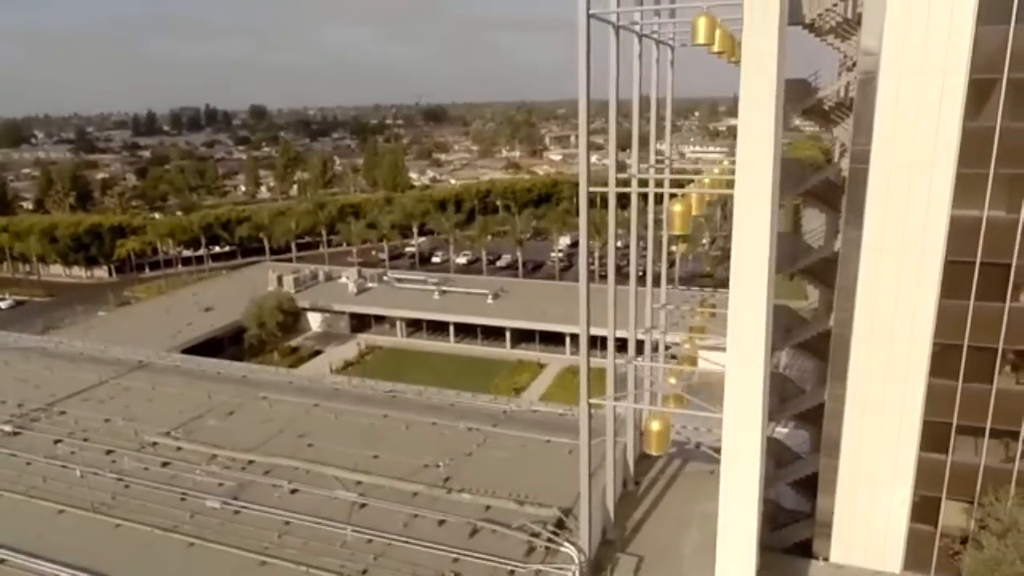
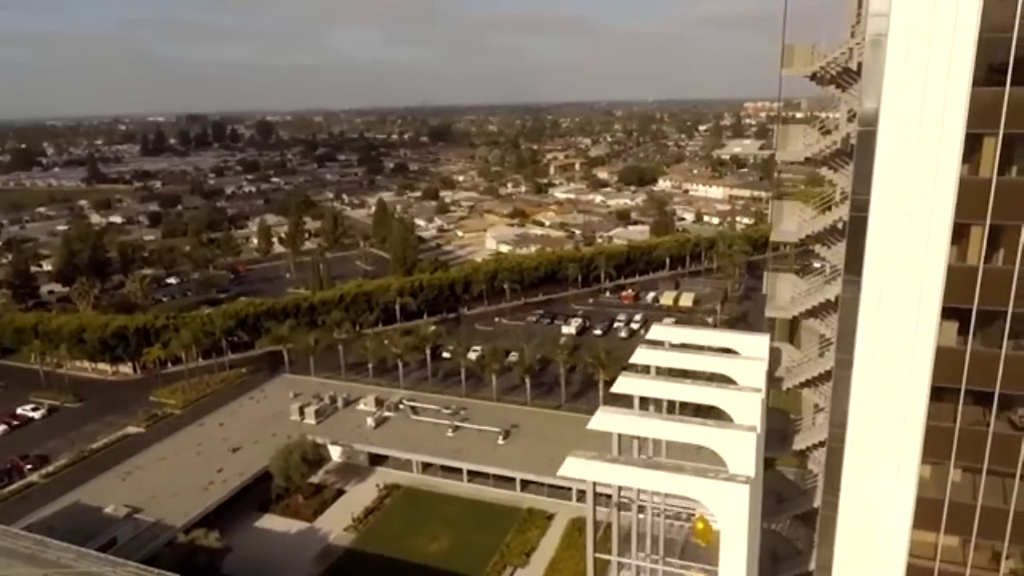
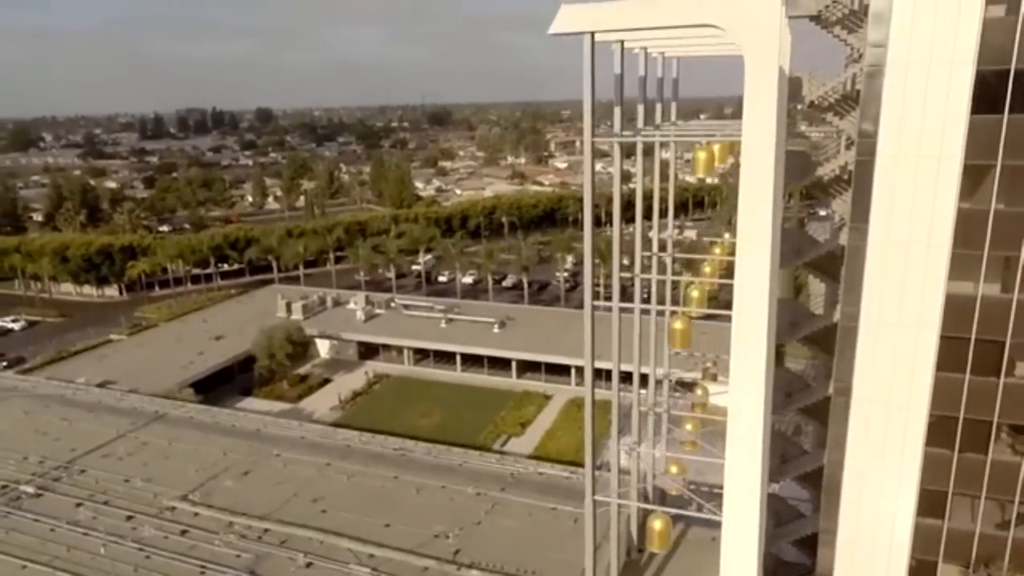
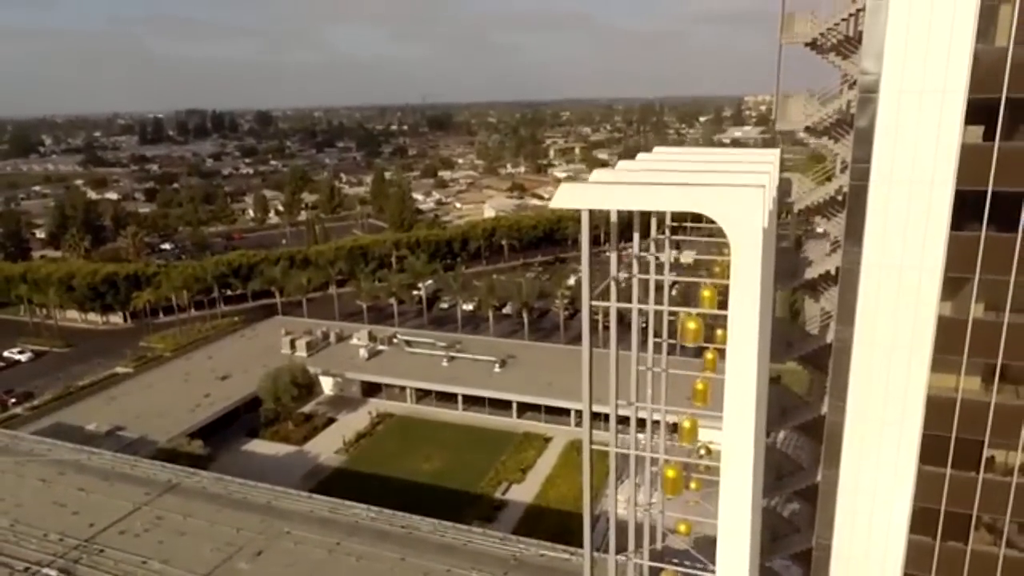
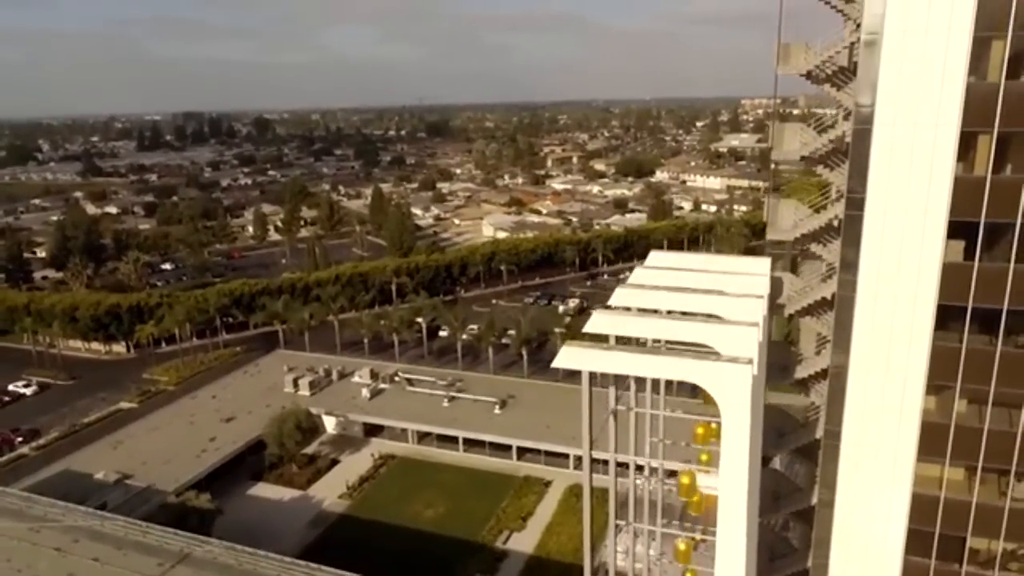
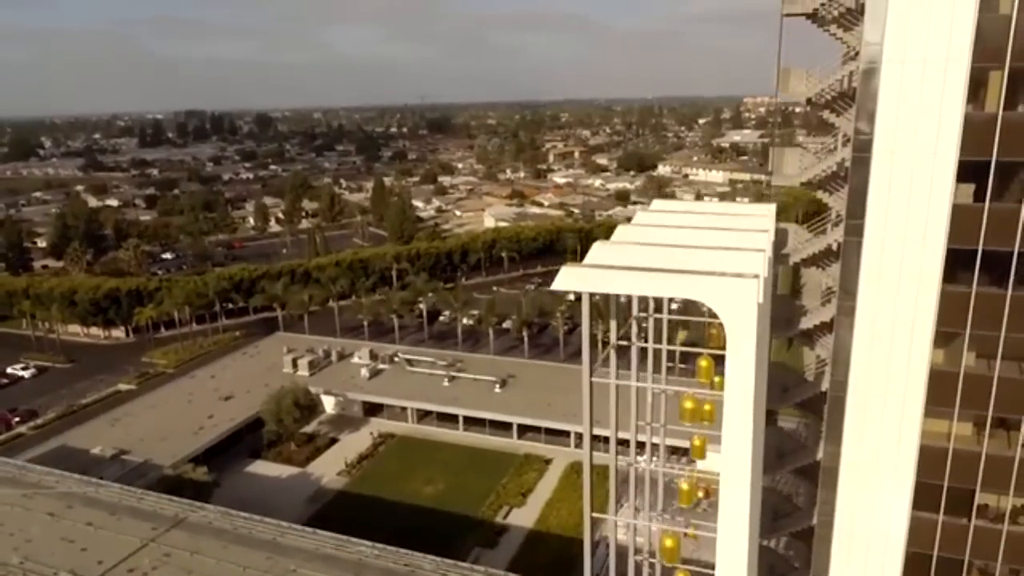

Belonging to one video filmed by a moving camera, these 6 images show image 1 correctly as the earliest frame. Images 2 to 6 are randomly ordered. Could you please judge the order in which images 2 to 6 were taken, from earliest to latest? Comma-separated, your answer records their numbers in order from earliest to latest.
3, 4, 6, 5, 2
